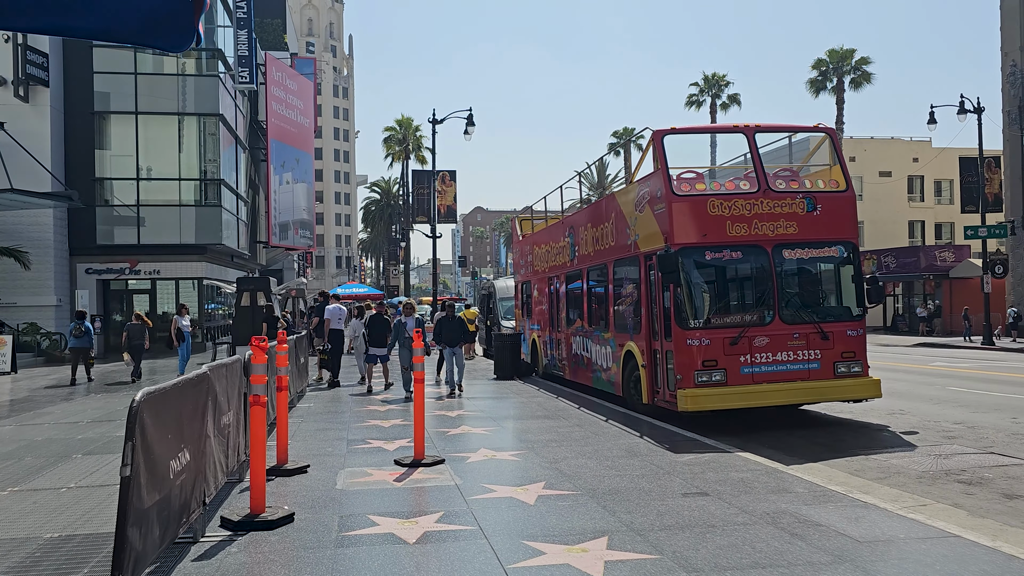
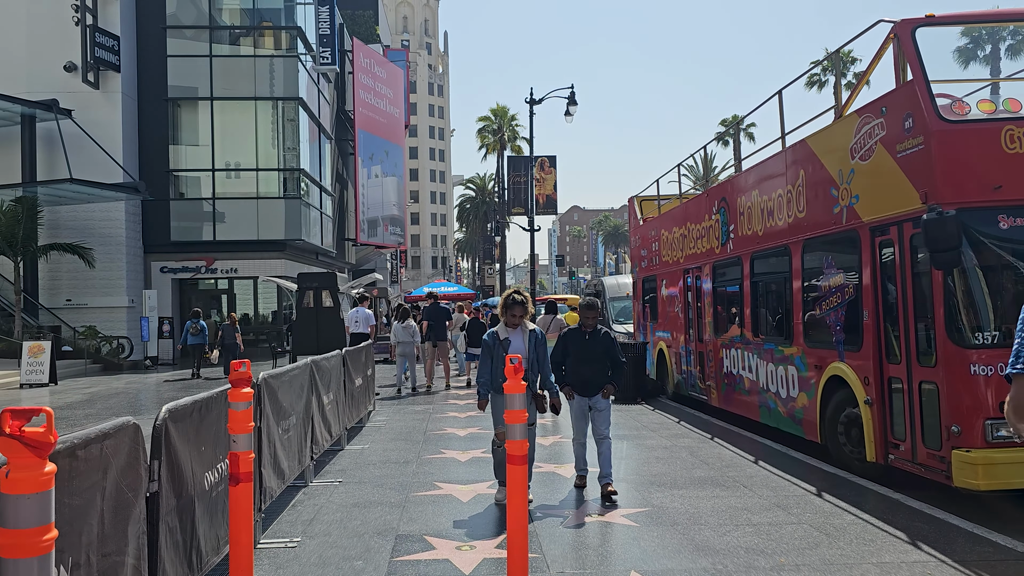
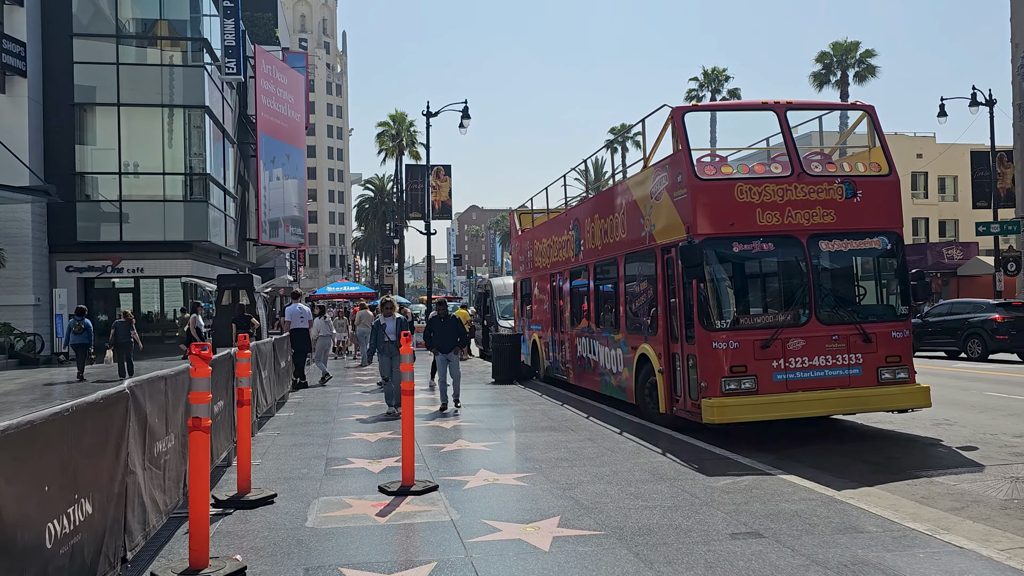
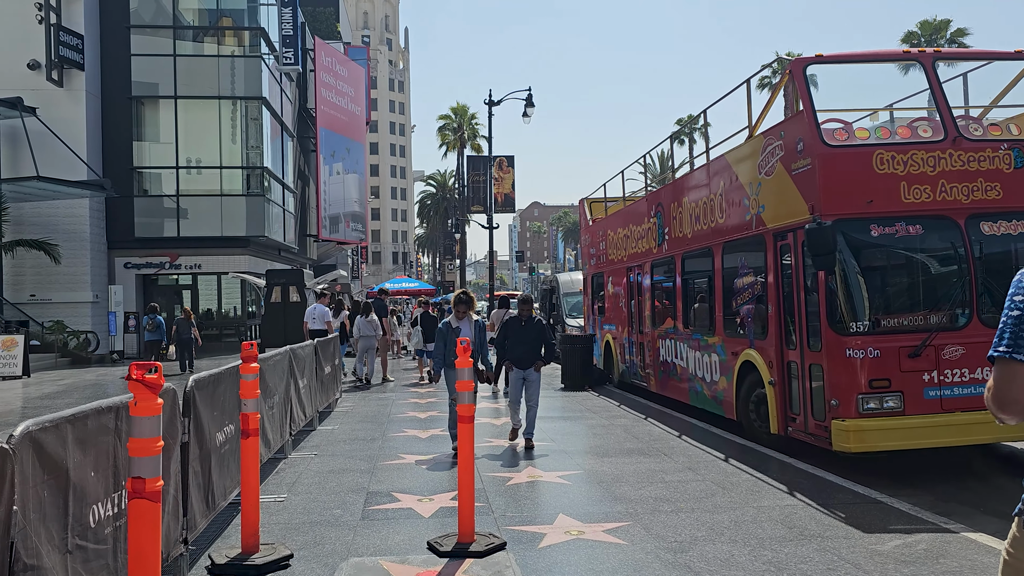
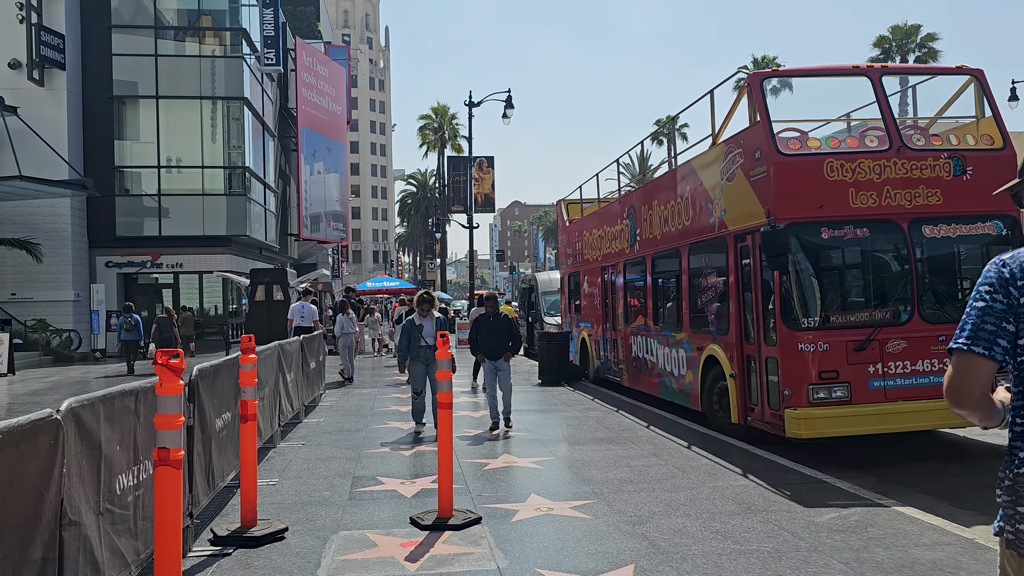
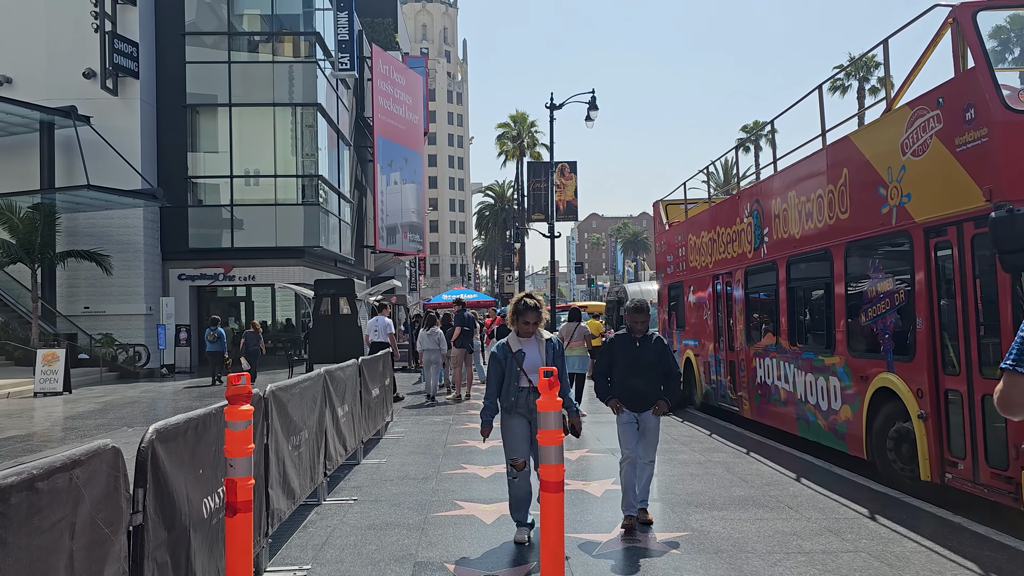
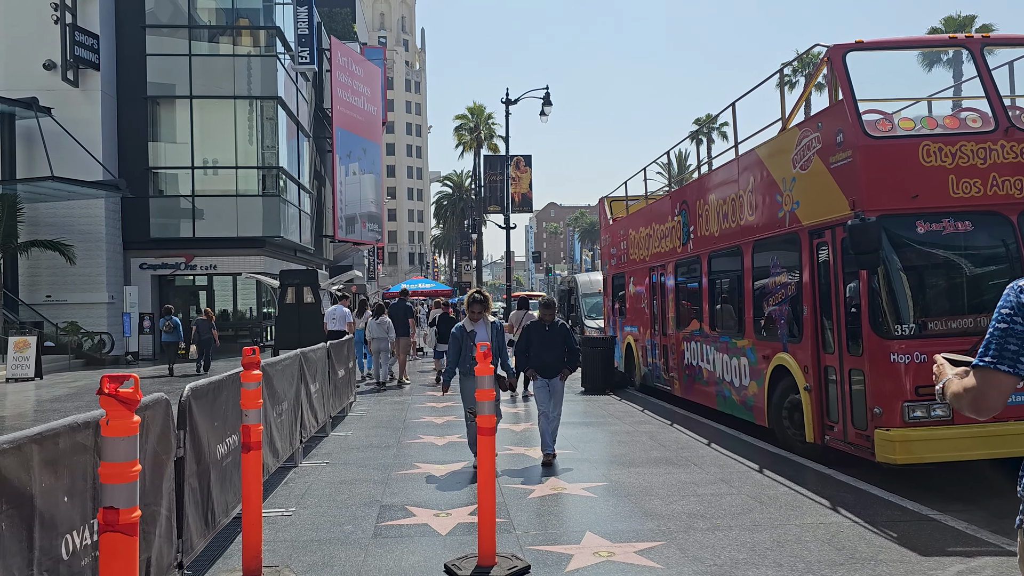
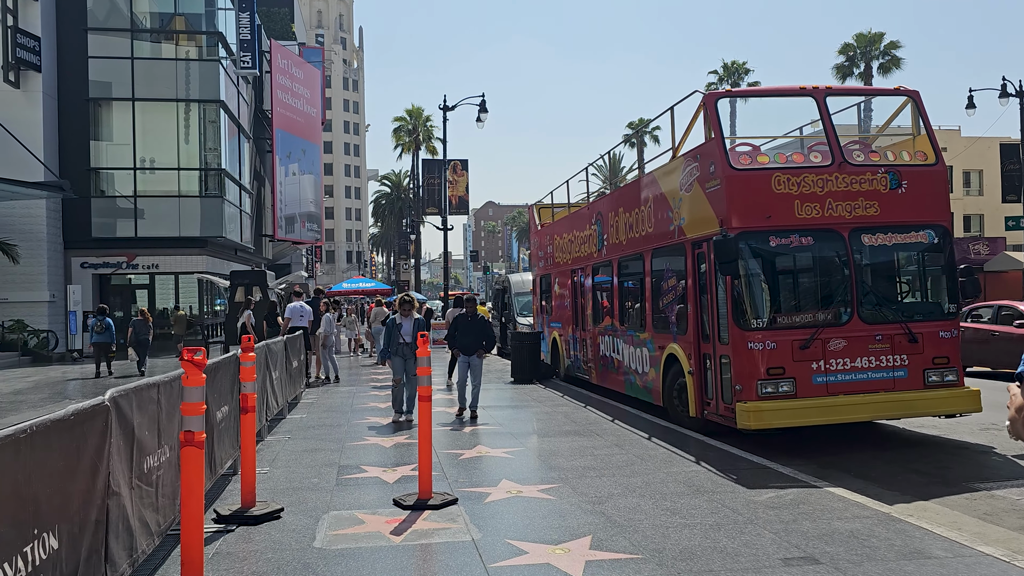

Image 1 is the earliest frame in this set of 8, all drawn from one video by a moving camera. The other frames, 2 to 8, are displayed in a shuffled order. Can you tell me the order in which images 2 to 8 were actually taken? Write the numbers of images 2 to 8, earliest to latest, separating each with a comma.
3, 8, 5, 4, 7, 2, 6
